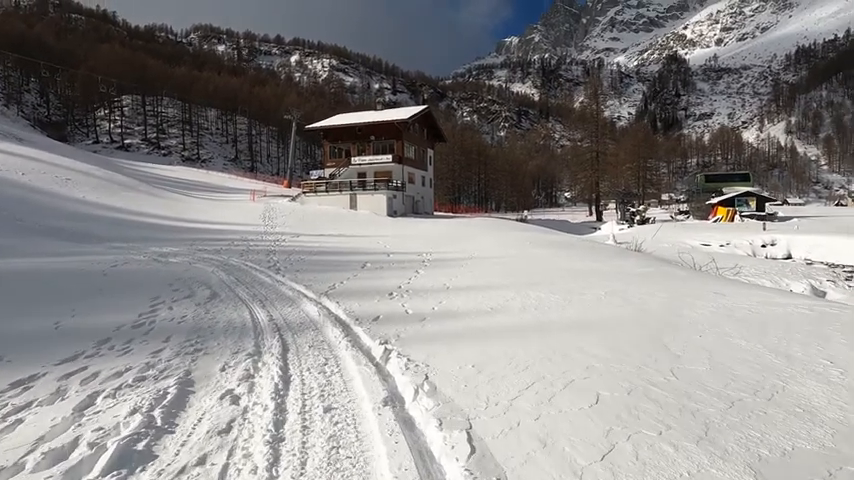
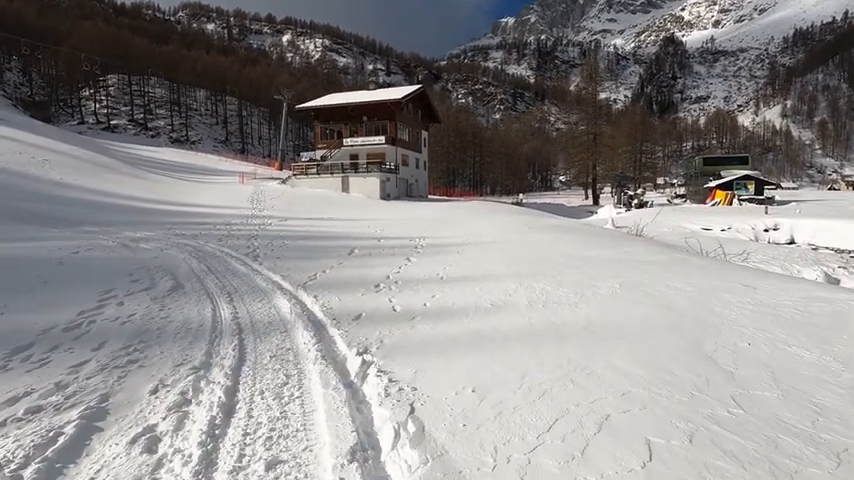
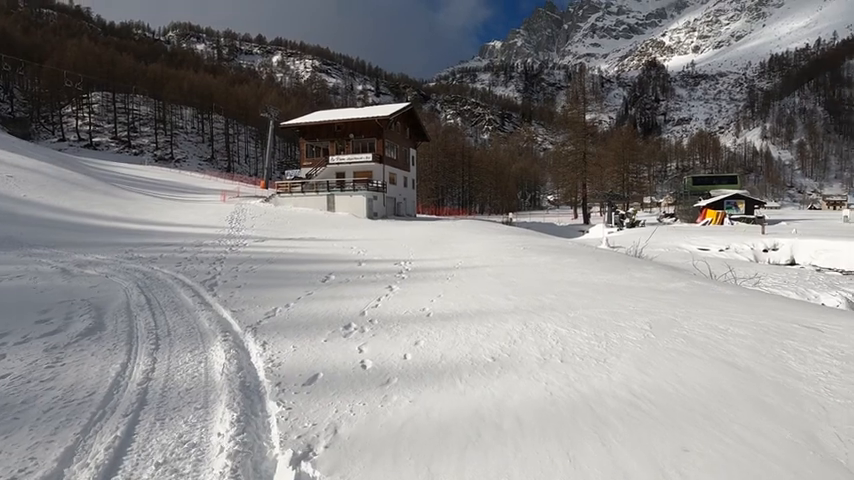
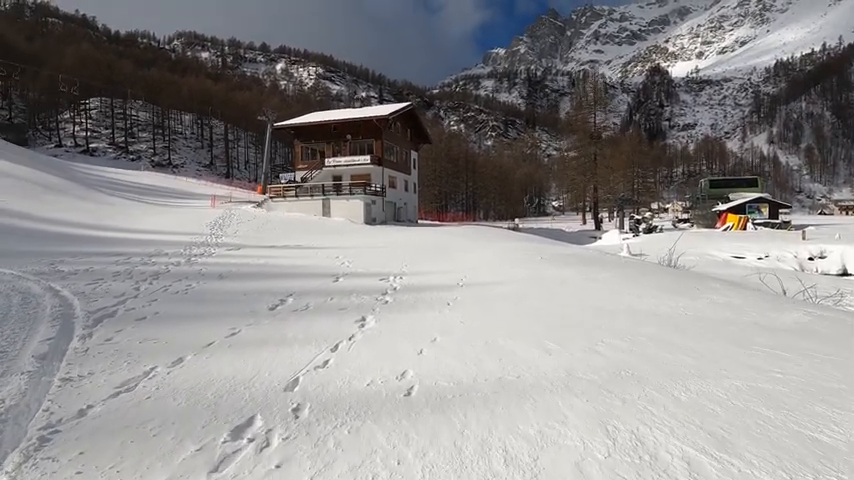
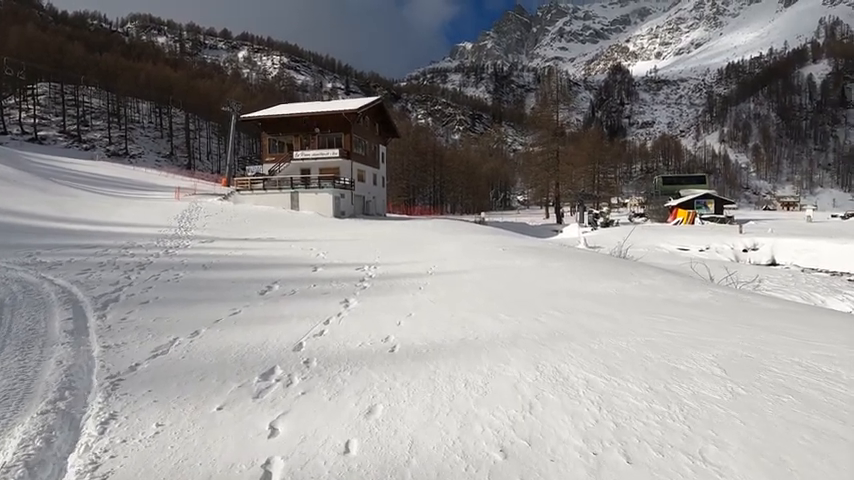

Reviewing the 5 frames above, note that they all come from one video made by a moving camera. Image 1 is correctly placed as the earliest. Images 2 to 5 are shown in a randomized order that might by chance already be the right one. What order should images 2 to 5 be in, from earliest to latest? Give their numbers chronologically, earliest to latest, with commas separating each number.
2, 3, 5, 4
